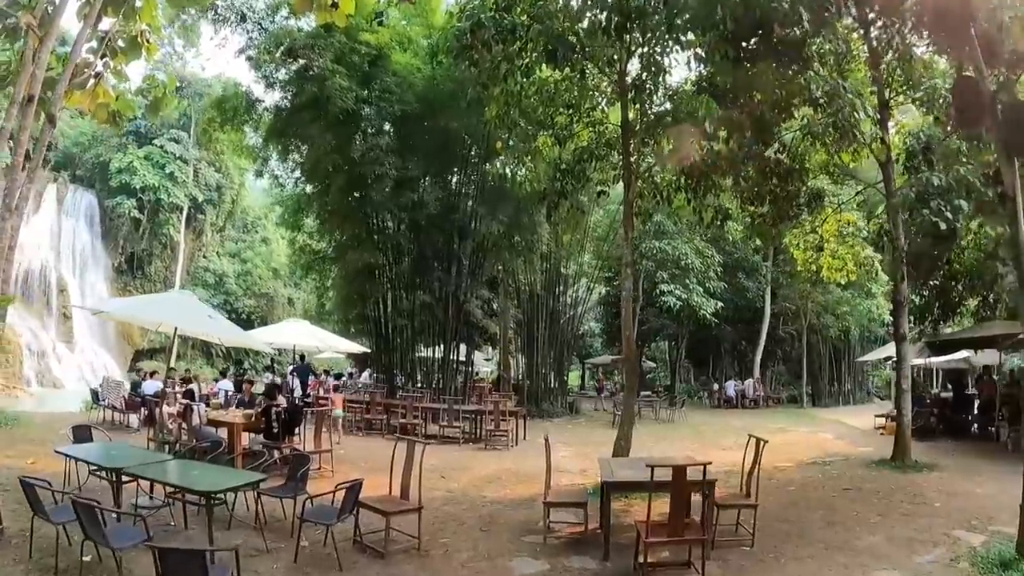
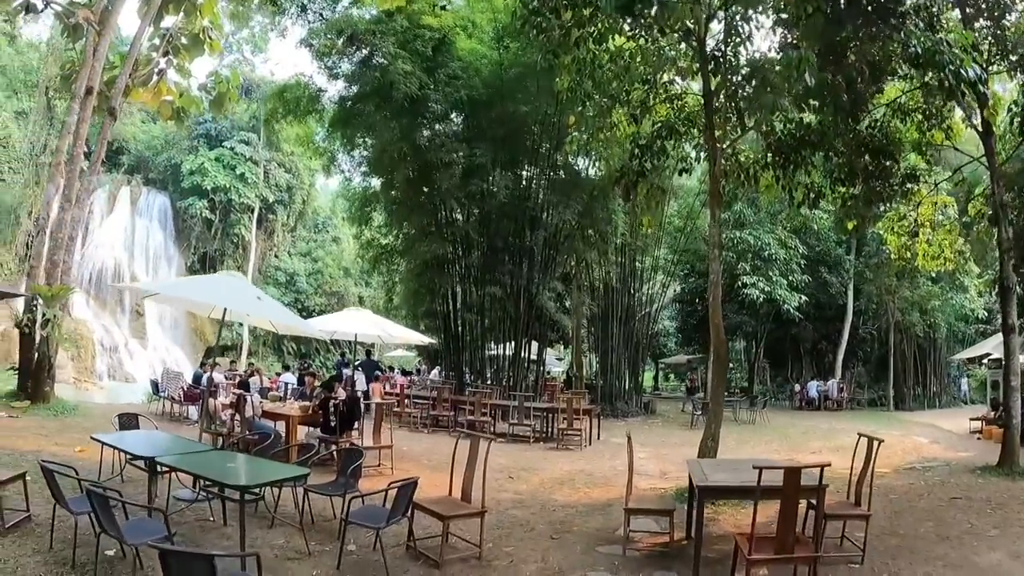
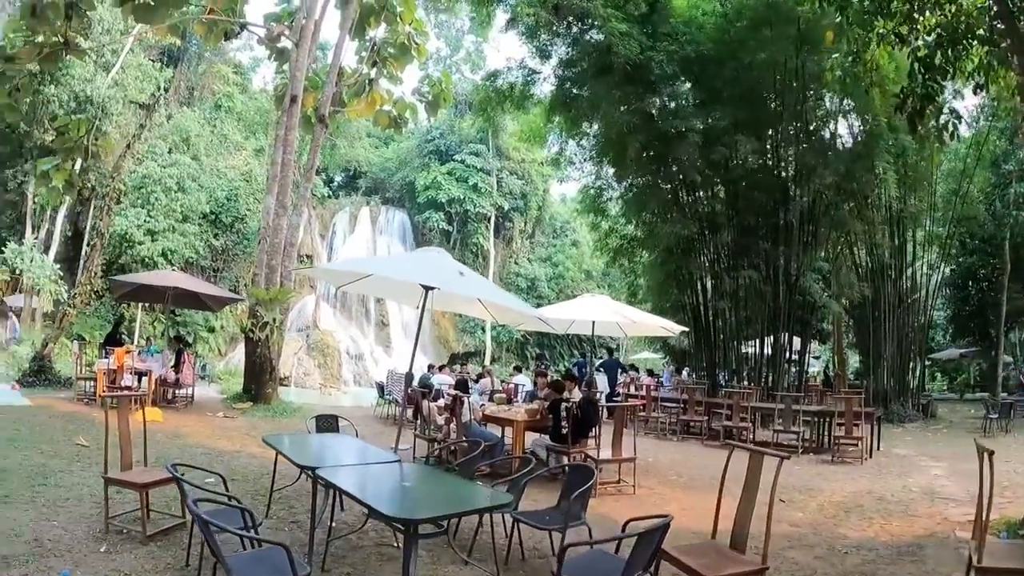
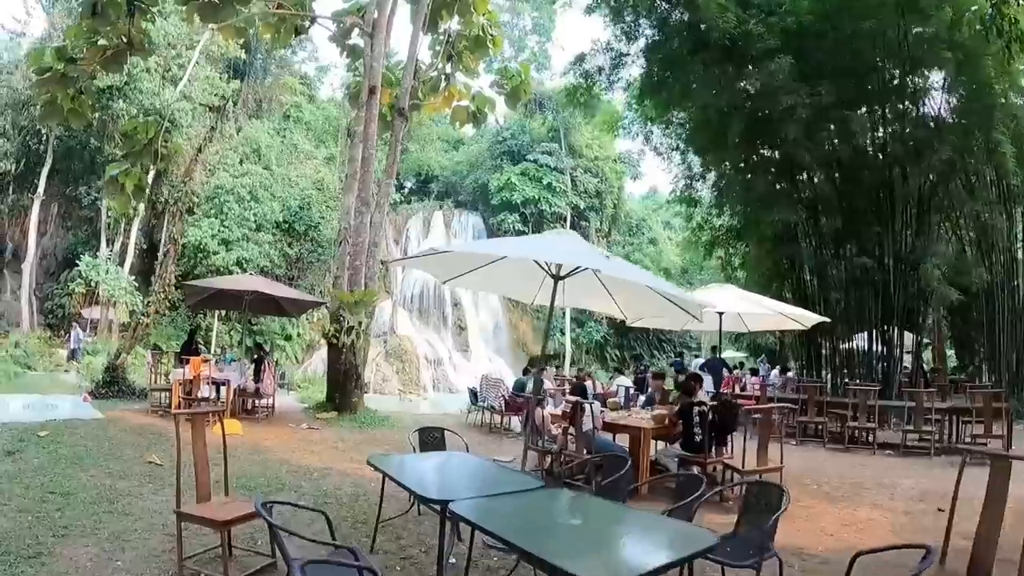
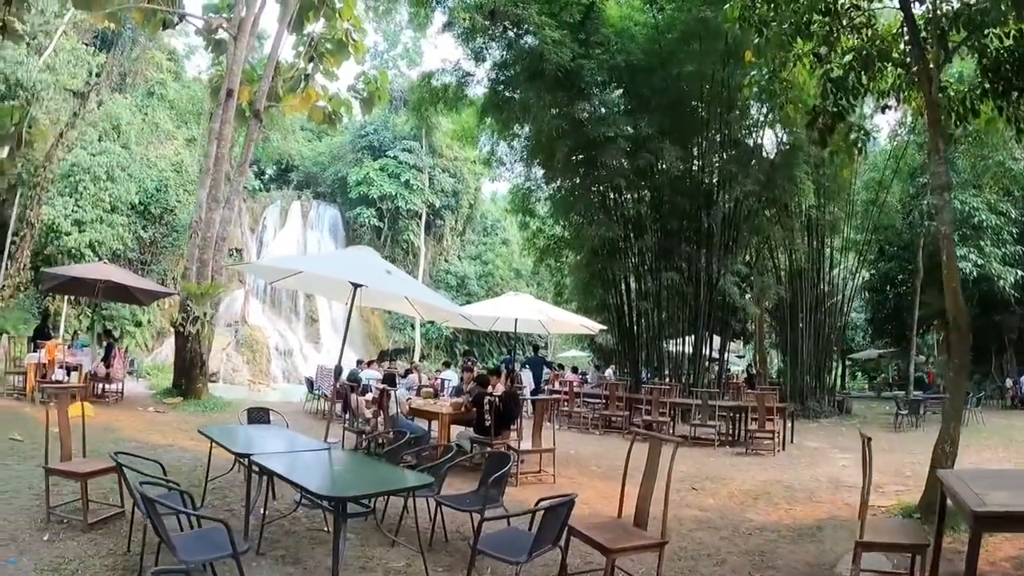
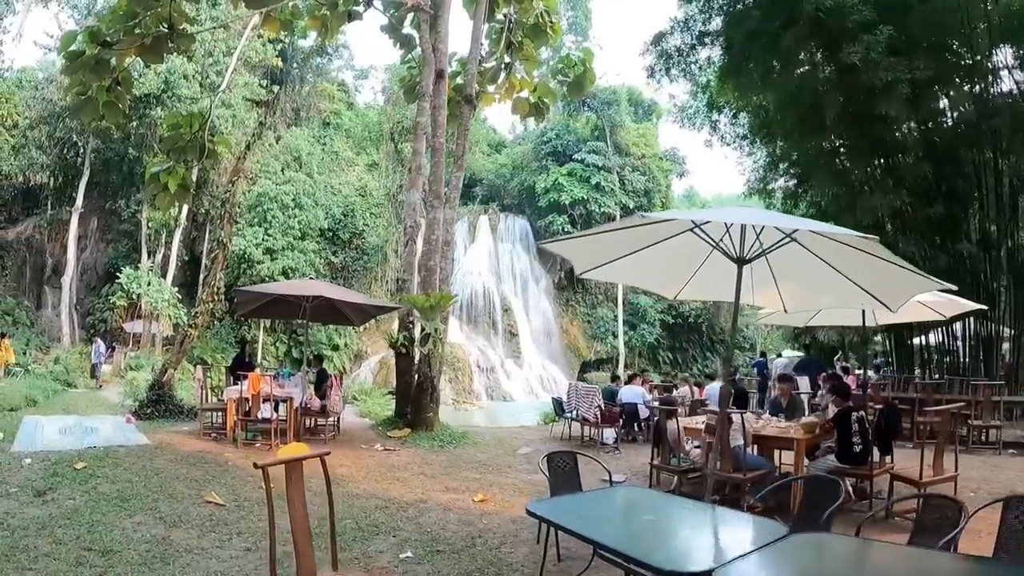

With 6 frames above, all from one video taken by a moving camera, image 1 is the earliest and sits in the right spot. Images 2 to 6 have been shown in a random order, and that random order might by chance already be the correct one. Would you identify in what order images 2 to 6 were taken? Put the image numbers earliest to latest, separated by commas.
2, 5, 3, 4, 6
